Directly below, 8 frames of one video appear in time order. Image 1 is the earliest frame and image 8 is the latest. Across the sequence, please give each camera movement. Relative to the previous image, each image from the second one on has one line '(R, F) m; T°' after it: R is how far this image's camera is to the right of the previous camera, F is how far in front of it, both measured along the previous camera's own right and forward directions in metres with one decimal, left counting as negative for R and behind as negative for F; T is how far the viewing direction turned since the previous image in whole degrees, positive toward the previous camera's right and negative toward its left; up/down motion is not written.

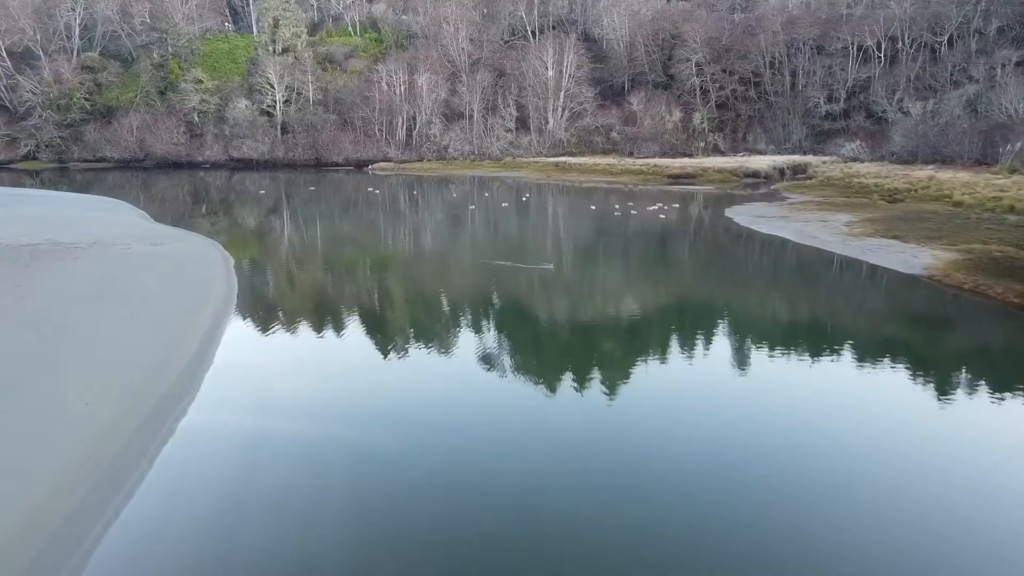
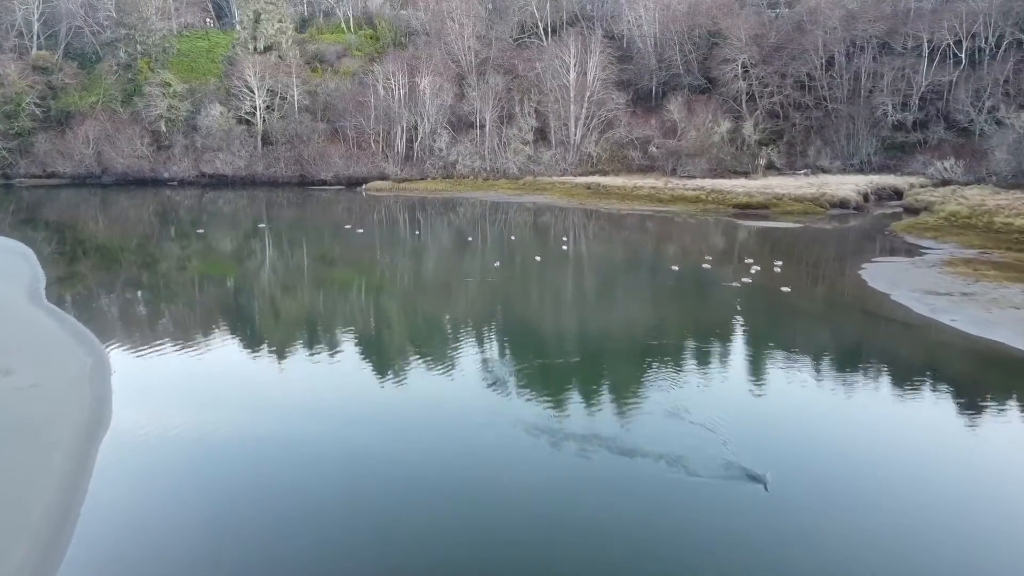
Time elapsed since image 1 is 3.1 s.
(-1.1, +6.8) m; 0°
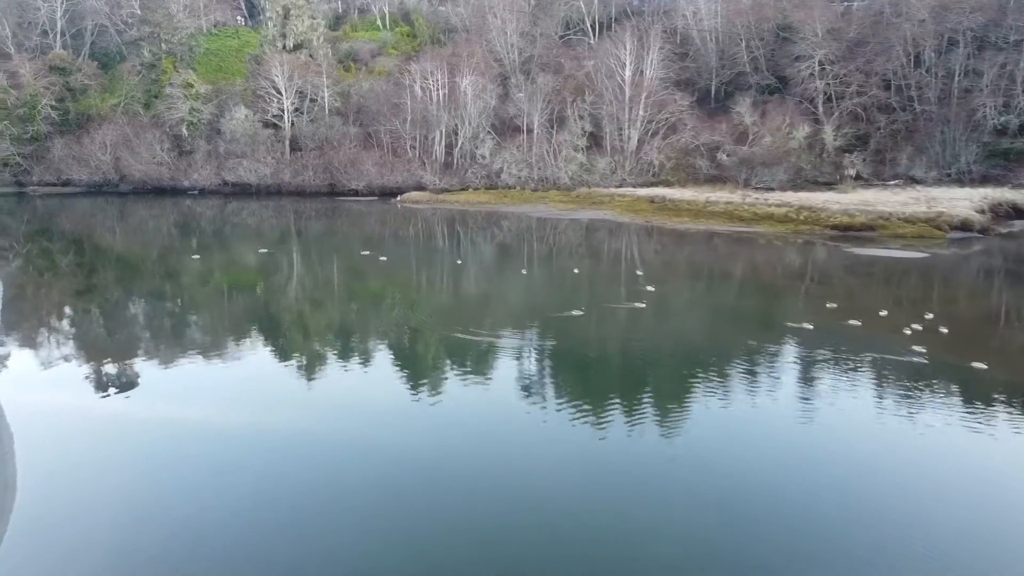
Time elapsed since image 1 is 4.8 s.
(-0.9, +3.8) m; -3°
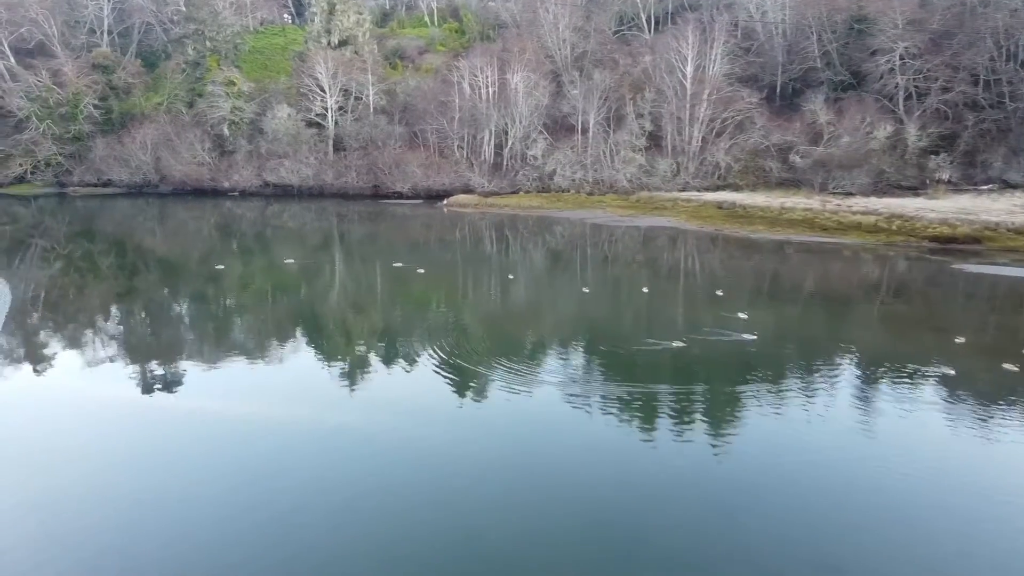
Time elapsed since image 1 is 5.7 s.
(-0.4, +2.0) m; -3°
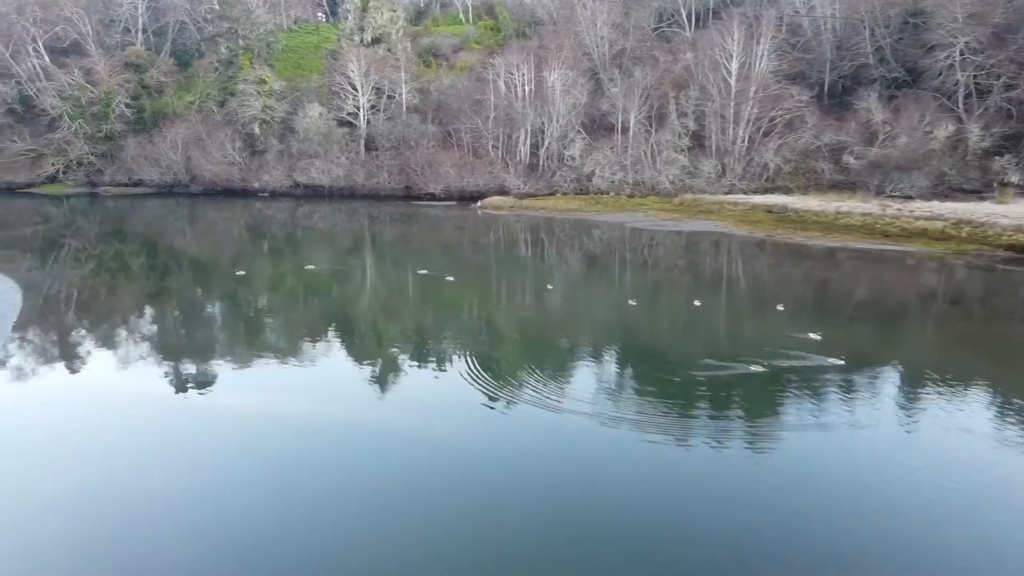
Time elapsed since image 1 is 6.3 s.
(-0.2, +1.2) m; -3°
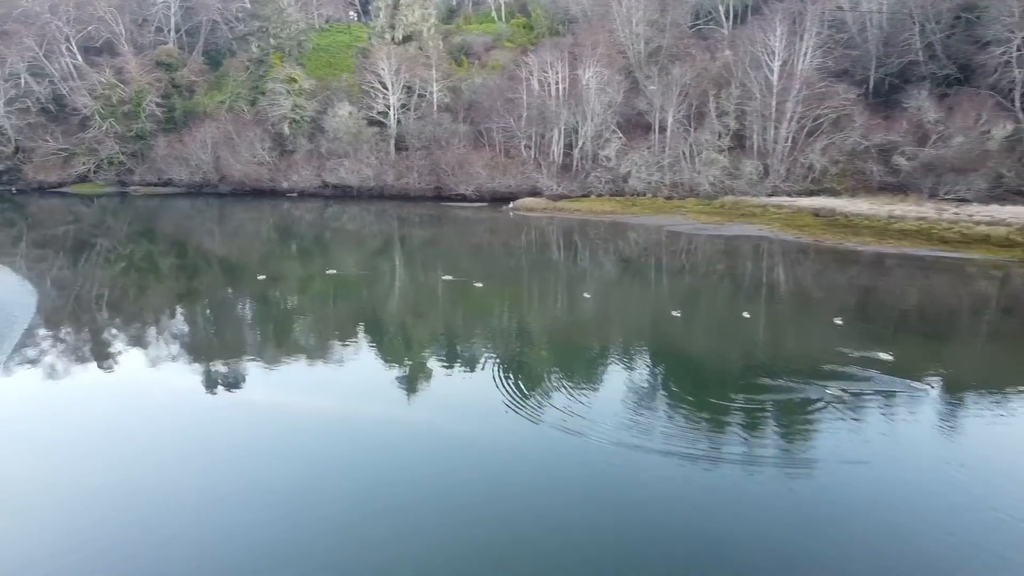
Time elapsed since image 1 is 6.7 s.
(-0.2, +0.9) m; -2°
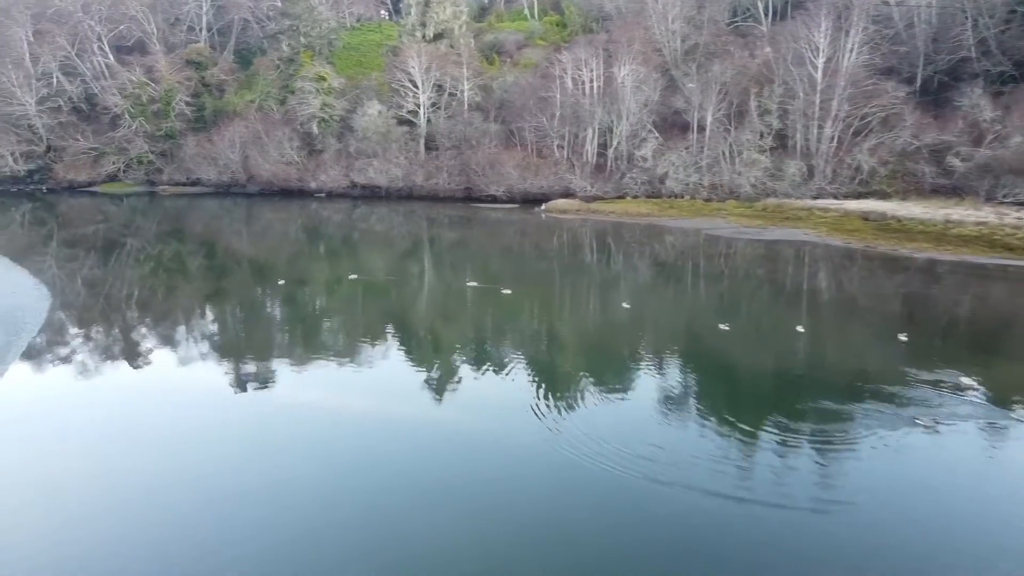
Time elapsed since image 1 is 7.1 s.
(-0.1, +0.9) m; -2°
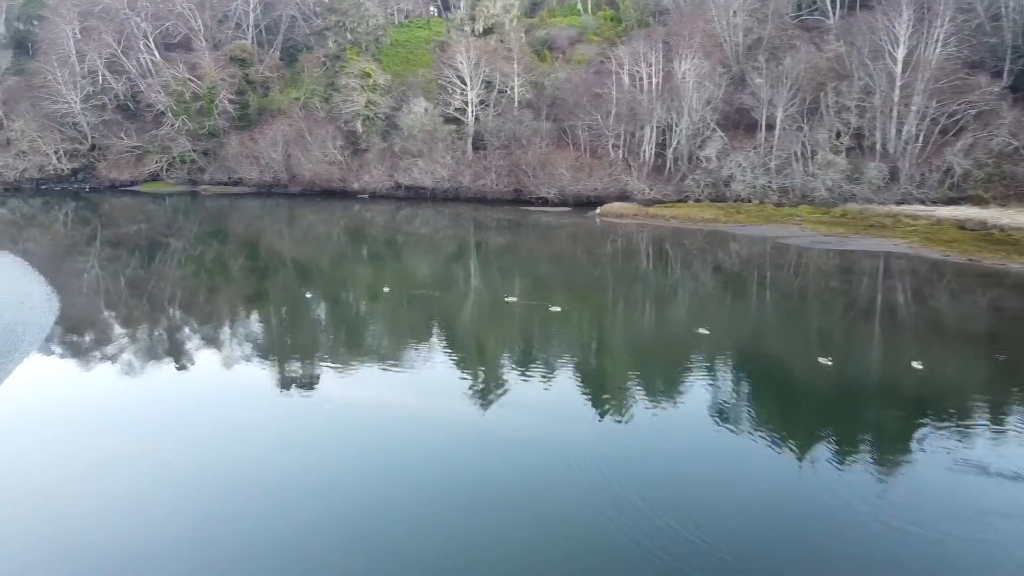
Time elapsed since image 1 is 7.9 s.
(-0.2, +1.7) m; -4°
